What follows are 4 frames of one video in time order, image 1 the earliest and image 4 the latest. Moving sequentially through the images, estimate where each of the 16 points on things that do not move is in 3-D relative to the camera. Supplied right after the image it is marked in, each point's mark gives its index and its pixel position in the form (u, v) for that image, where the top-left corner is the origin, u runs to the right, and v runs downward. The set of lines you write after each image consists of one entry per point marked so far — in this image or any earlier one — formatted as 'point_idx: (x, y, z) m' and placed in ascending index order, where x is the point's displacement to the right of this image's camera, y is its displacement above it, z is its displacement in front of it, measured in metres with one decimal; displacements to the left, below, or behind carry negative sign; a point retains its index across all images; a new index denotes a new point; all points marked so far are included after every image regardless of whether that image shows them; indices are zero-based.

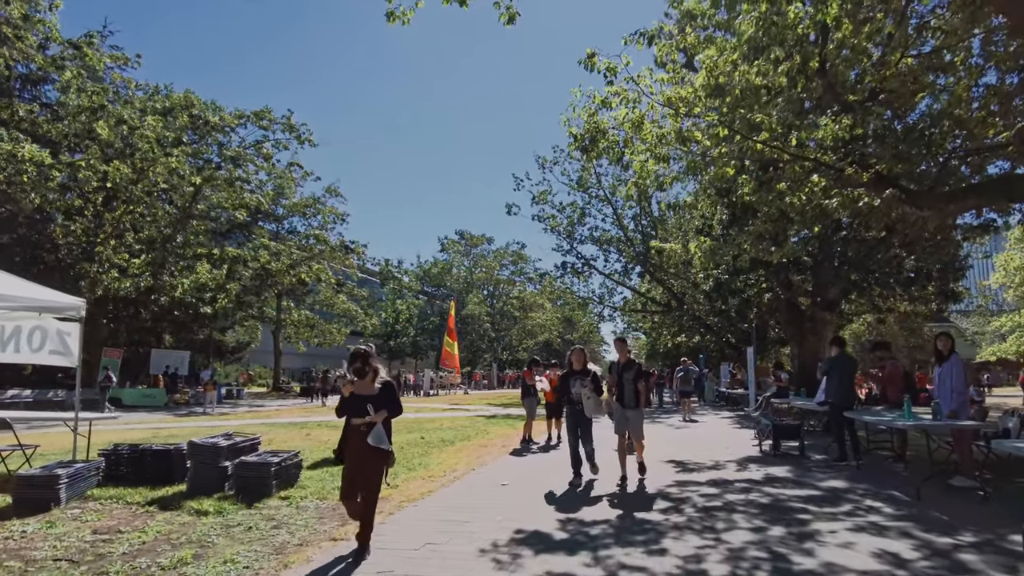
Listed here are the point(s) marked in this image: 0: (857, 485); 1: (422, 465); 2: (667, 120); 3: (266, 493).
0: (+3.4, -2.0, +7.0) m
1: (-1.2, -2.4, +9.7) m
2: (+2.6, +2.9, +12.1) m
3: (-2.5, -2.1, +7.2) m
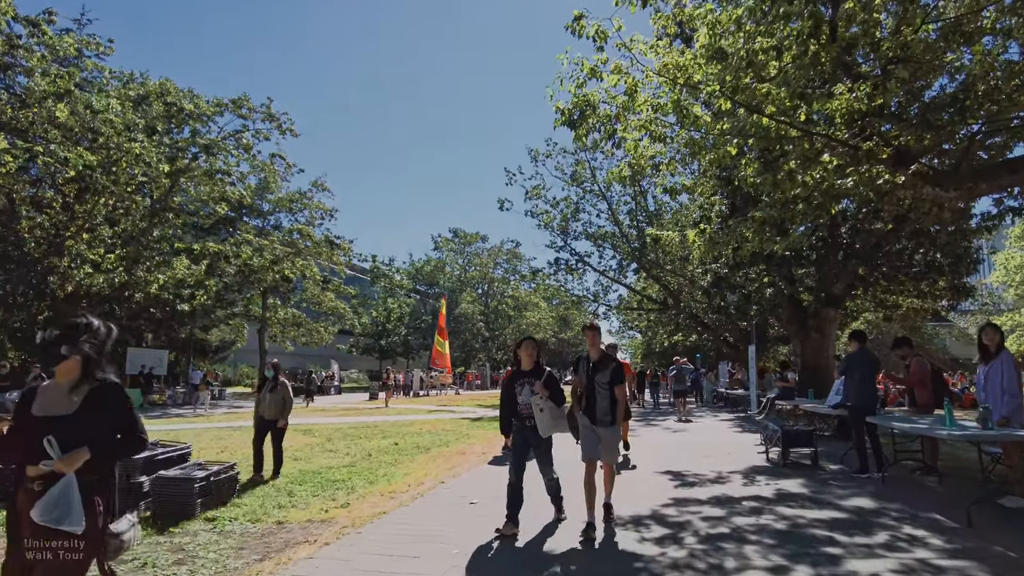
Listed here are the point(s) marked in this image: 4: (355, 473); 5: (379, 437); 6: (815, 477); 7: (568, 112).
0: (+3.1, -1.8, +5.9) m
1: (-1.5, -2.3, +8.6) m
2: (+2.3, +3.0, +11.0) m
3: (-2.7, -1.9, +6.1) m
4: (-2.0, -2.3, +8.9) m
5: (-2.5, -2.8, +13.5) m
6: (+3.3, -2.1, +7.8) m
7: (+0.9, +2.8, +11.2) m
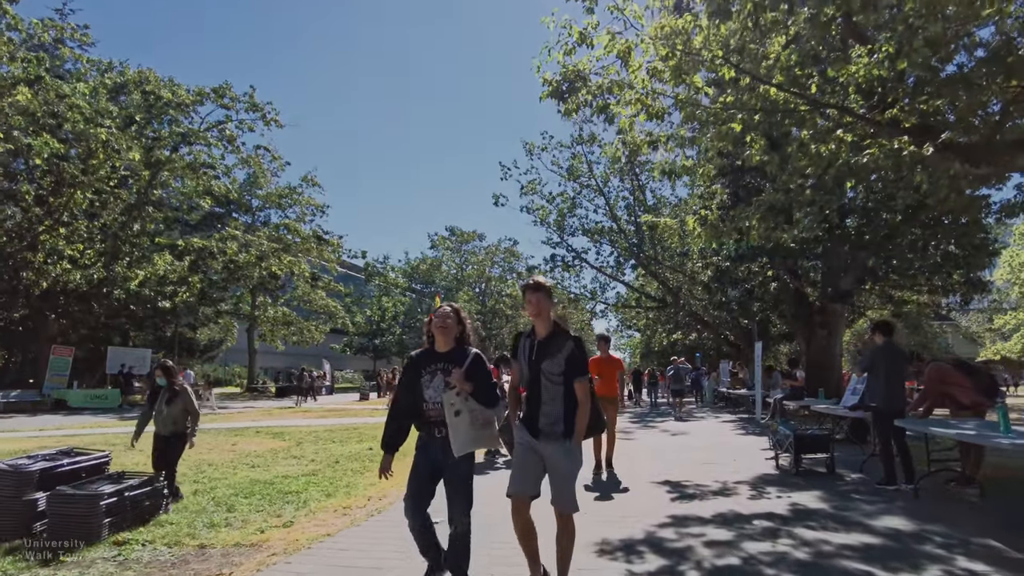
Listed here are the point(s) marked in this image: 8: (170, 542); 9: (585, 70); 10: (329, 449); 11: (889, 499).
0: (+2.9, -1.7, +4.9) m
1: (-1.8, -2.1, +7.6) m
2: (+2.1, +3.2, +10.0) m
3: (-3.0, -1.8, +5.1) m
4: (-2.2, -2.2, +7.9) m
5: (-2.8, -2.7, +12.5) m
6: (+3.1, -1.9, +6.8) m
7: (+0.6, +2.9, +10.2) m
8: (-2.5, -1.9, +5.3) m
9: (+1.1, +3.1, +10.3) m
10: (-2.9, -2.5, +11.2) m
11: (+3.3, -1.8, +6.1) m
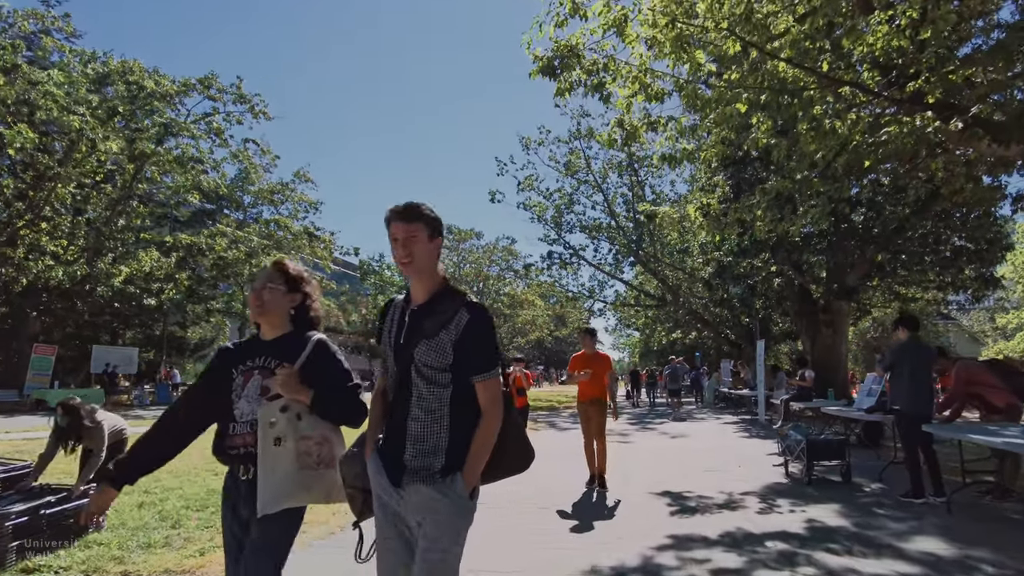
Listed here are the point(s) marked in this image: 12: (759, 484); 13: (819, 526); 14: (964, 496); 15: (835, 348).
0: (+2.7, -1.6, +4.2) m
1: (-1.9, -2.0, +6.9) m
2: (+1.9, +3.3, +9.3) m
3: (-3.2, -1.7, +4.3) m
4: (-2.4, -2.1, +7.2) m
5: (-2.9, -2.6, +11.8) m
6: (+2.9, -1.8, +6.1) m
7: (+0.5, +3.0, +9.5) m
8: (-2.7, -1.8, +4.5) m
9: (+0.9, +3.2, +9.5) m
10: (-3.0, -2.4, +10.5) m
11: (+3.1, -1.7, +5.4) m
12: (+2.6, -2.0, +7.4) m
13: (+2.3, -1.8, +5.2) m
14: (+3.7, -1.7, +5.8) m
15: (+8.7, -1.6, +19.2) m
